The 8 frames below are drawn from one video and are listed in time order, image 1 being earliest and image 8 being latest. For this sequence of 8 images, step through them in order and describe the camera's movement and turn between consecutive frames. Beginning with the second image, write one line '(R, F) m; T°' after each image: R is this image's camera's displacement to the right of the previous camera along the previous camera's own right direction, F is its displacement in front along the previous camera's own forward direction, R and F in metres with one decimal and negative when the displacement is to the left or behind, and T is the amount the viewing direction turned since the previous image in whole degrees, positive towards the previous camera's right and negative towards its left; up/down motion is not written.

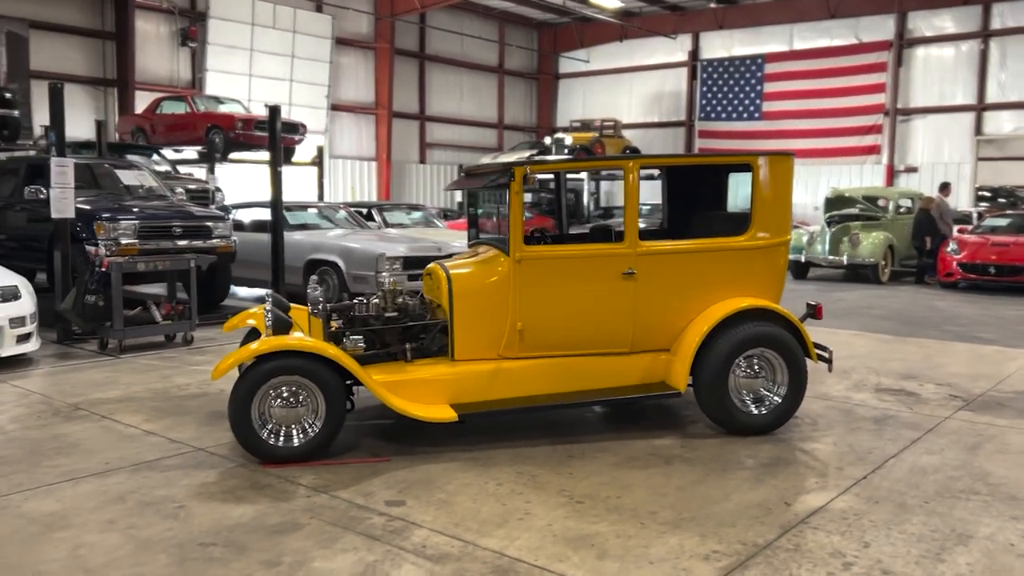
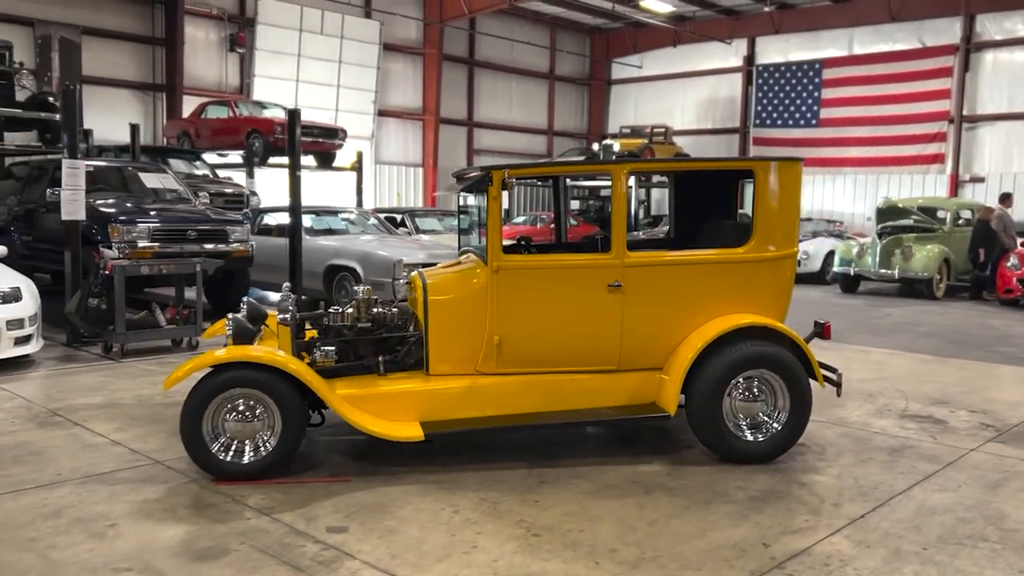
(+0.5, +0.3) m; -4°
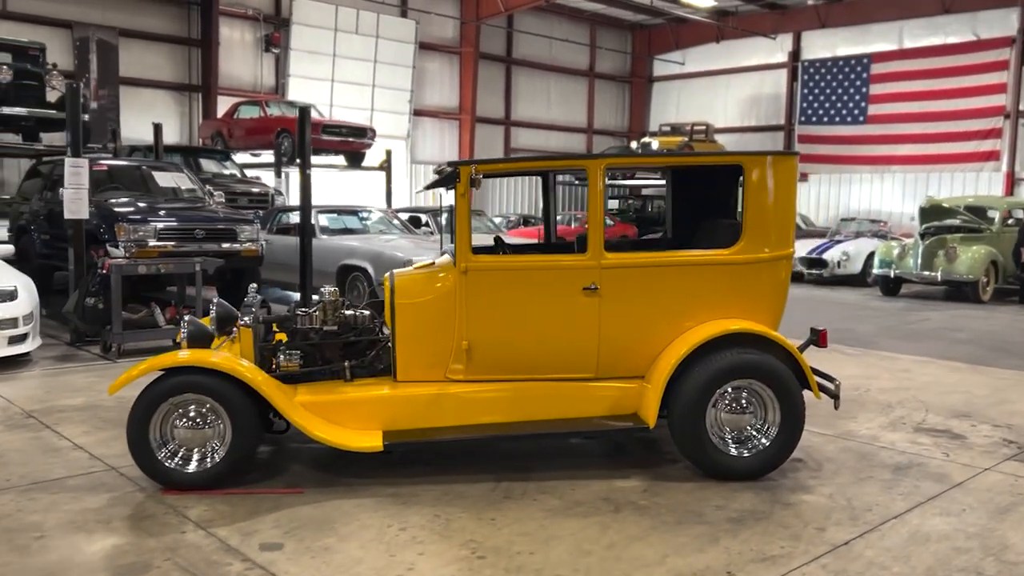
(+0.4, +0.3) m; -3°
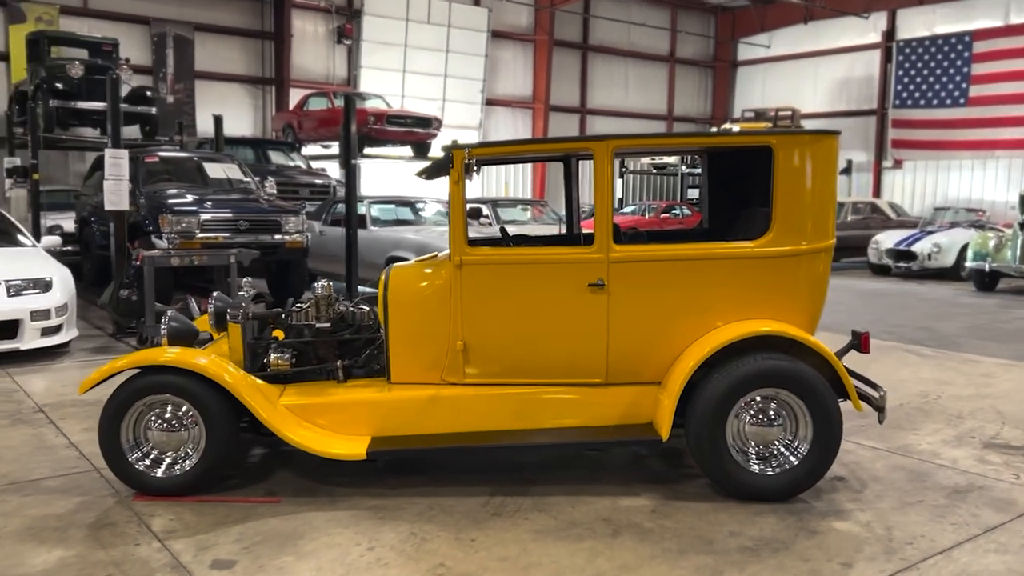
(+0.4, +0.4) m; -6°
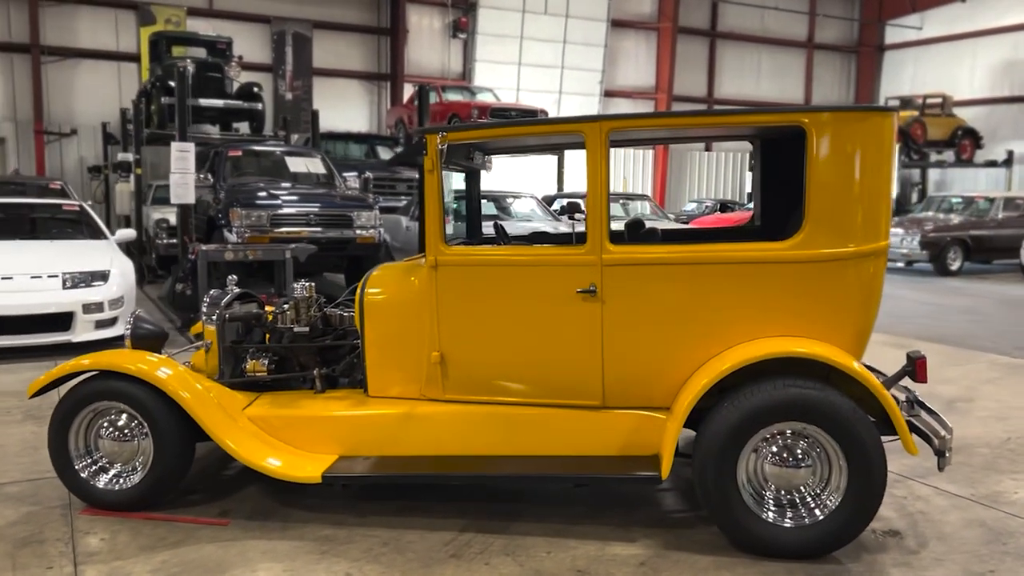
(+0.7, +0.6) m; -9°
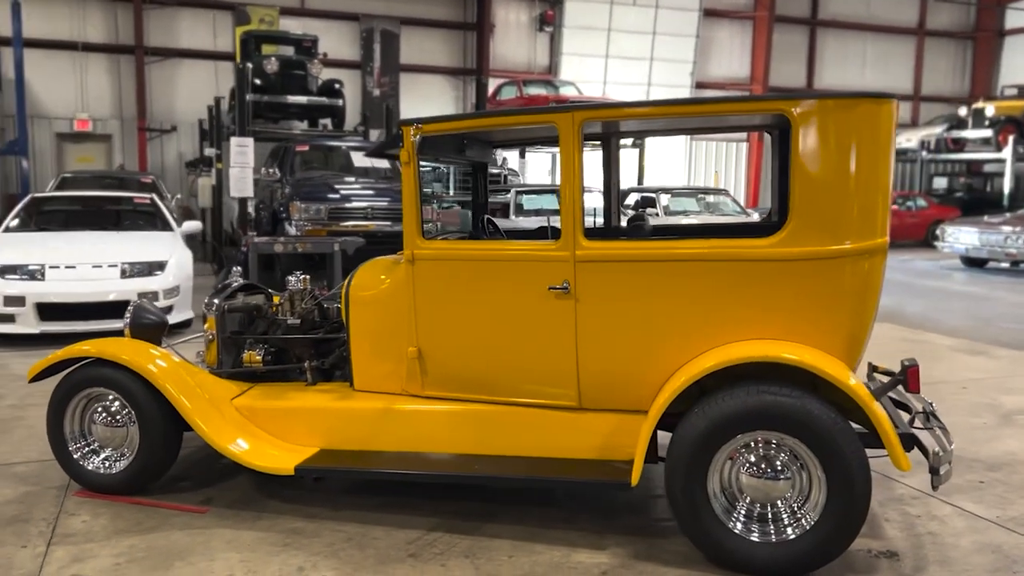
(+0.5, +0.1) m; -7°
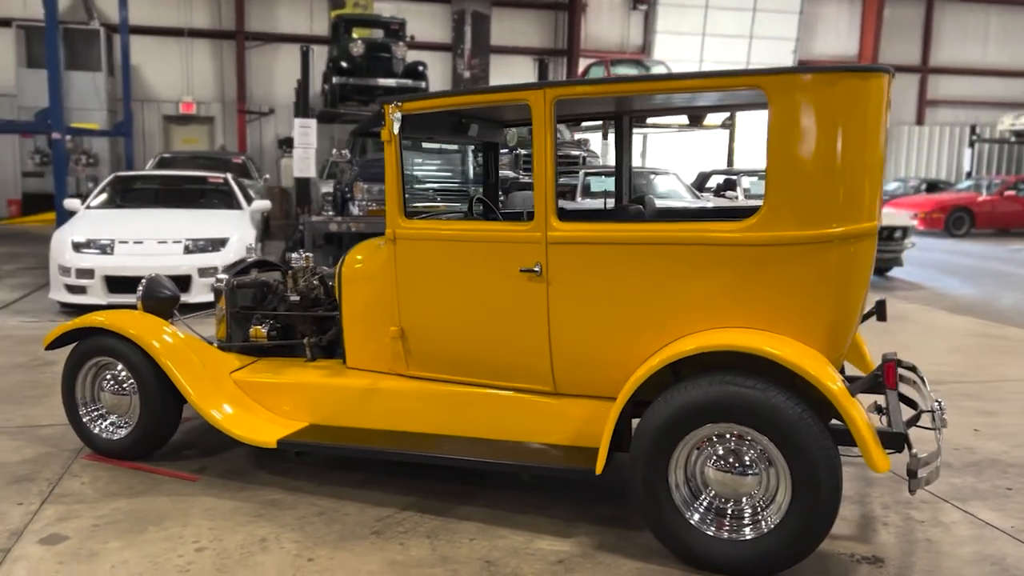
(+0.5, +0.1) m; -7°
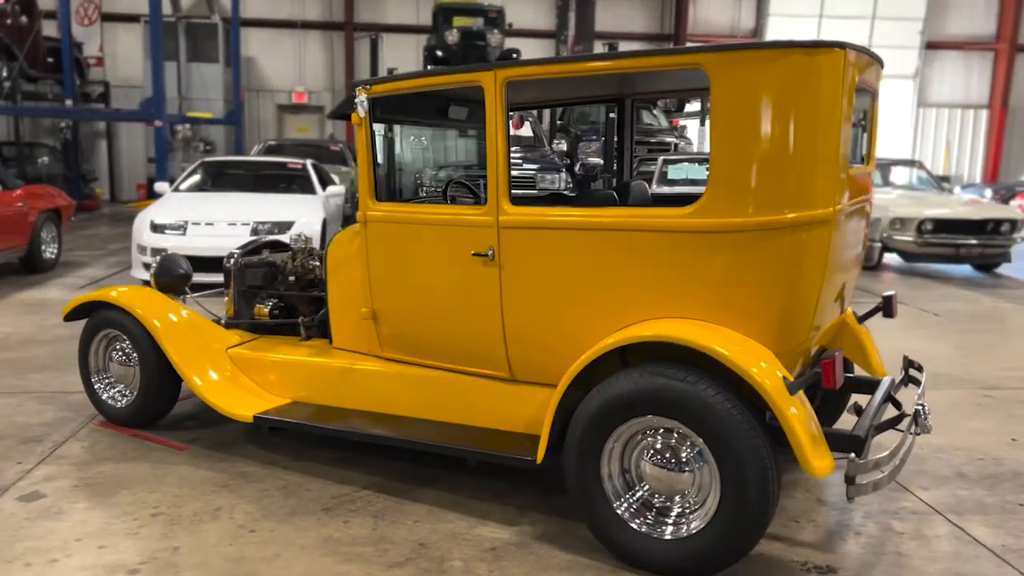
(+0.7, +0.1) m; -8°
